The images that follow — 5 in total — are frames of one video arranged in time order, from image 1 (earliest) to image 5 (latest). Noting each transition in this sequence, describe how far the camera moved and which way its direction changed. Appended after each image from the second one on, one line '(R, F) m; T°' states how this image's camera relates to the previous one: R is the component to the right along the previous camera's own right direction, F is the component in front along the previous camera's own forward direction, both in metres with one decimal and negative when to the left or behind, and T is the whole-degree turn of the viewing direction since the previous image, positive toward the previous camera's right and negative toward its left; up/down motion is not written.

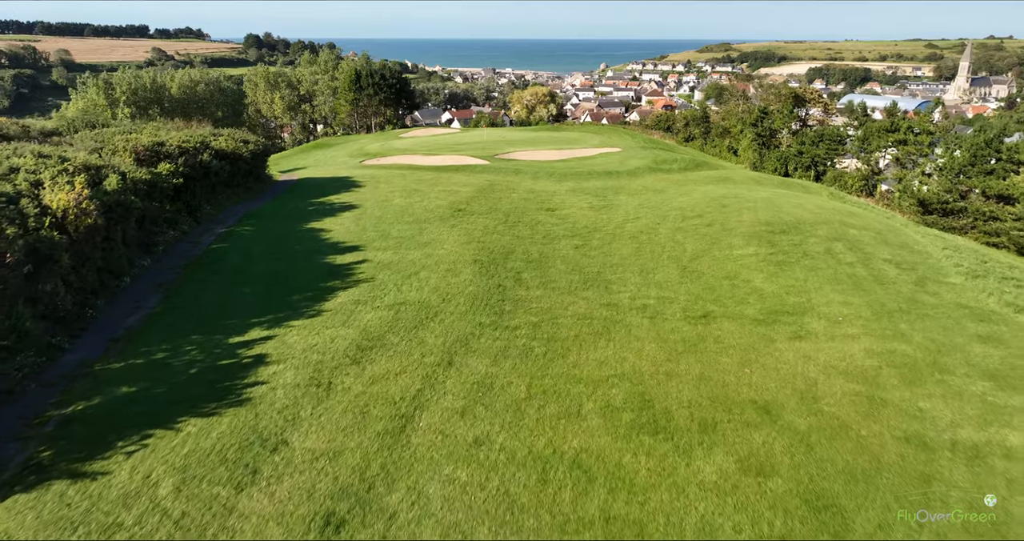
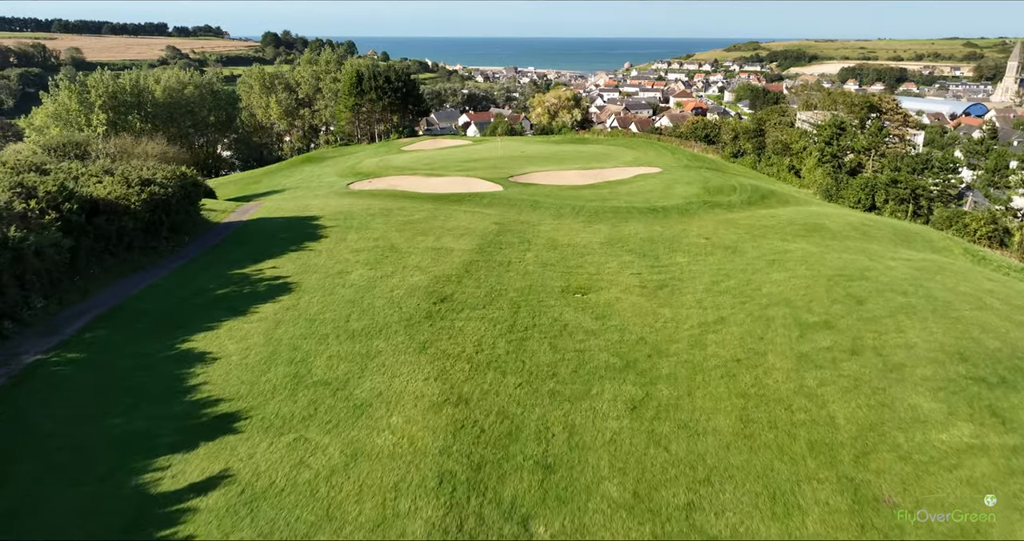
(+0.2, +7.5) m; -2°
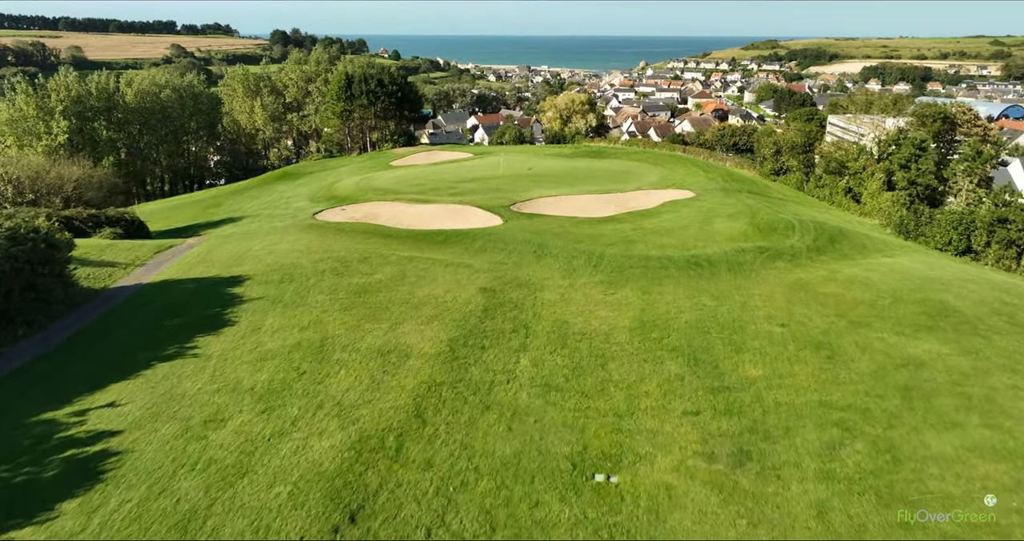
(+0.5, +6.4) m; -1°
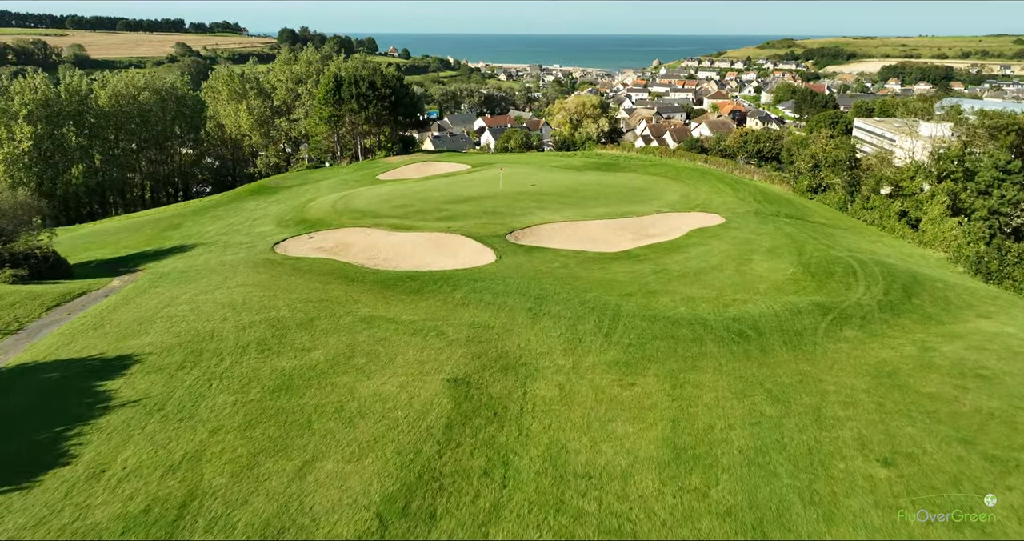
(+0.5, +4.8) m; -1°
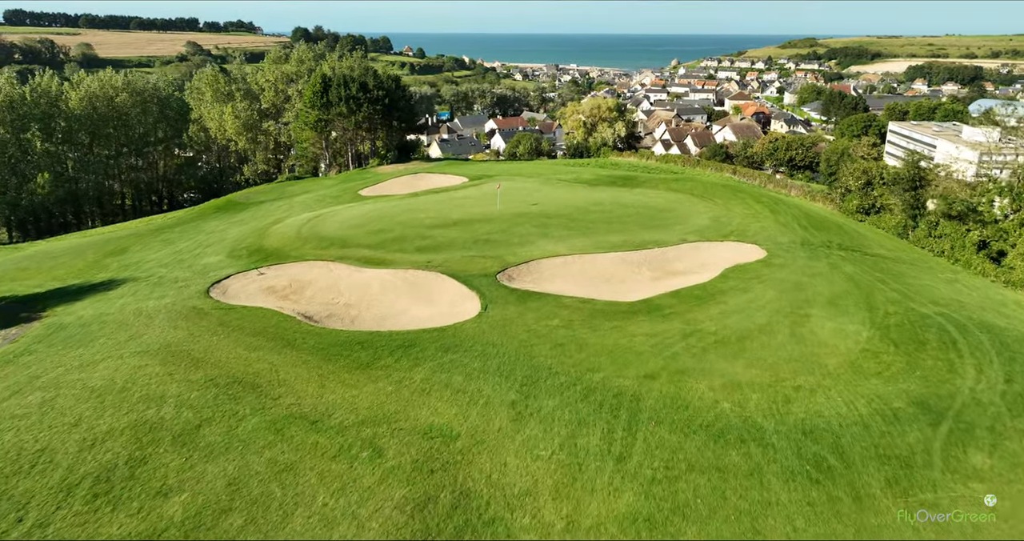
(+0.7, +5.0) m; -1°
